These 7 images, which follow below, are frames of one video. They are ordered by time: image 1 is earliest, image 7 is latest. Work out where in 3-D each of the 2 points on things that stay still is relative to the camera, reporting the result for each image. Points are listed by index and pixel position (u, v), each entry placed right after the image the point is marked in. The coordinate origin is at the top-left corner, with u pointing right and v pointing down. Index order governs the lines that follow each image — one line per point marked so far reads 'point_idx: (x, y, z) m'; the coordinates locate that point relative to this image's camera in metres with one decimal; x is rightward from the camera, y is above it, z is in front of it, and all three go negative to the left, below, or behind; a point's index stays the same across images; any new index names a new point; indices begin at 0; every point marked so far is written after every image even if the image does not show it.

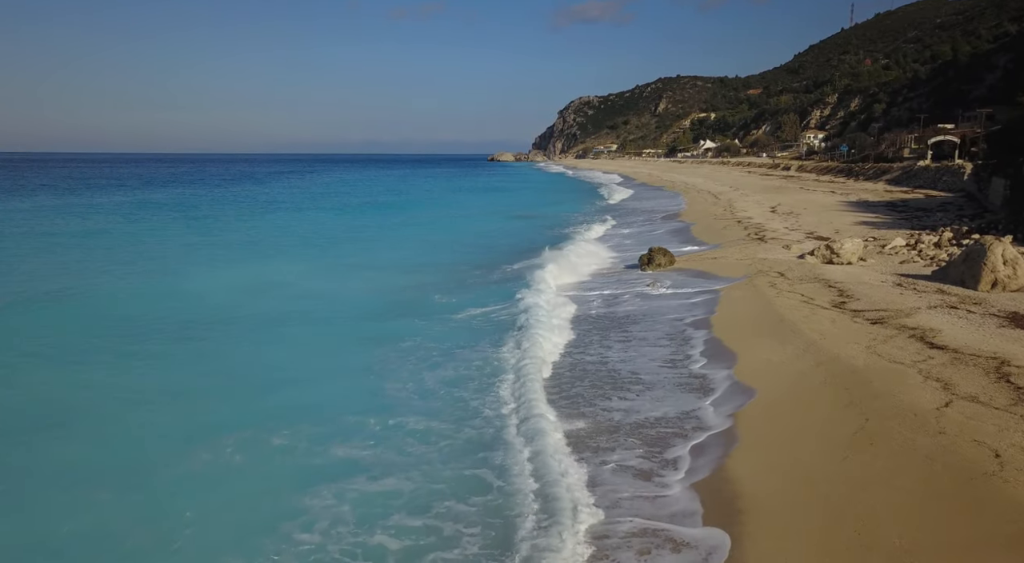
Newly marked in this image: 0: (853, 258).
0: (+6.1, +0.4, +13.4) m
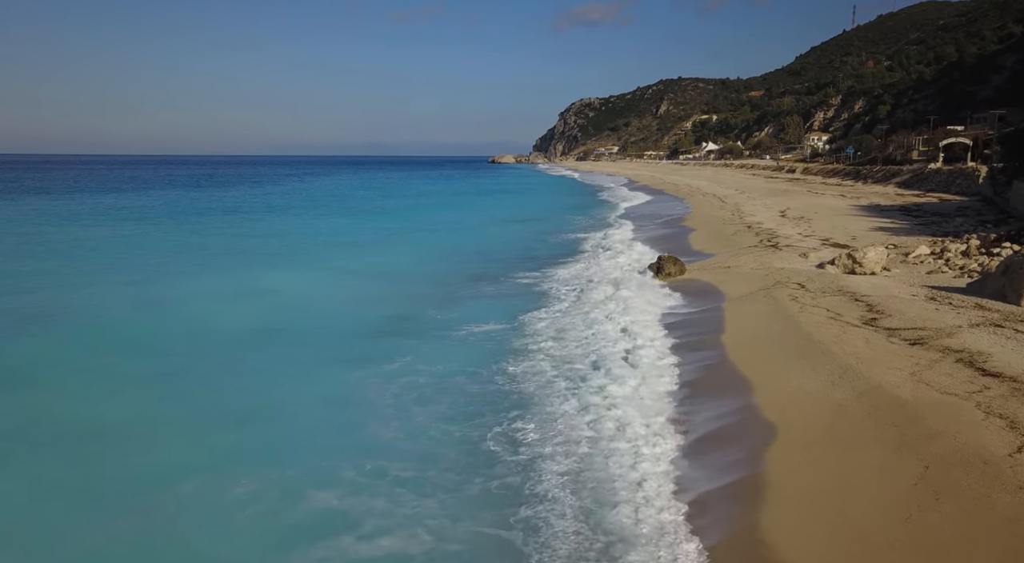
0: (+6.2, +0.2, +12.6) m
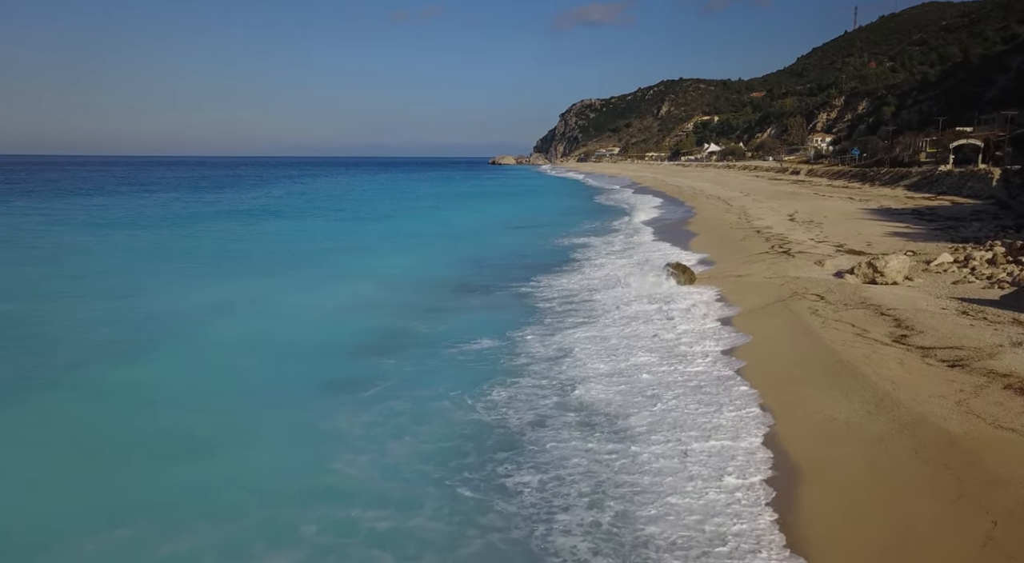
0: (+6.2, +0.1, +11.9) m
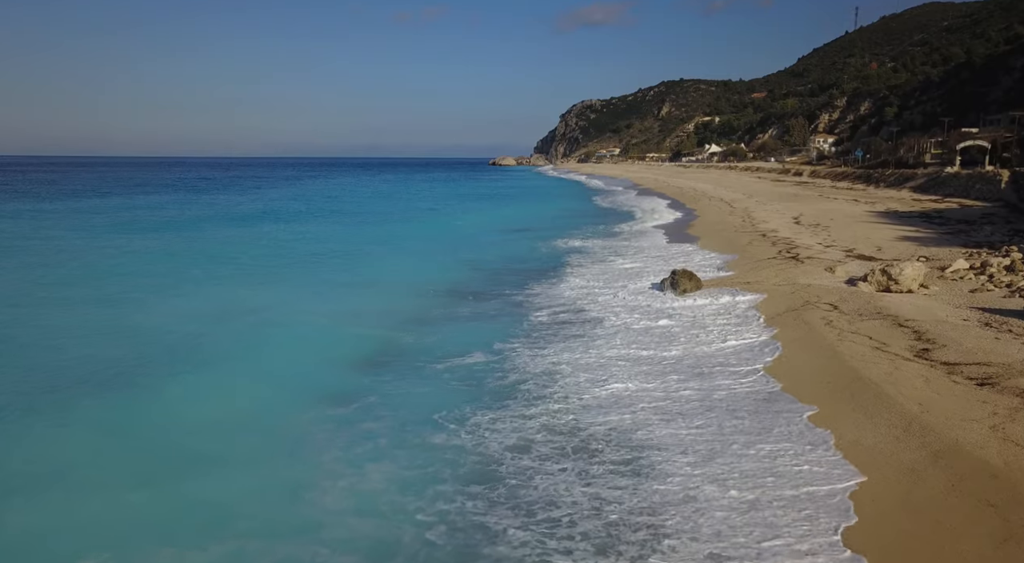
0: (+6.2, -0.1, +11.4) m
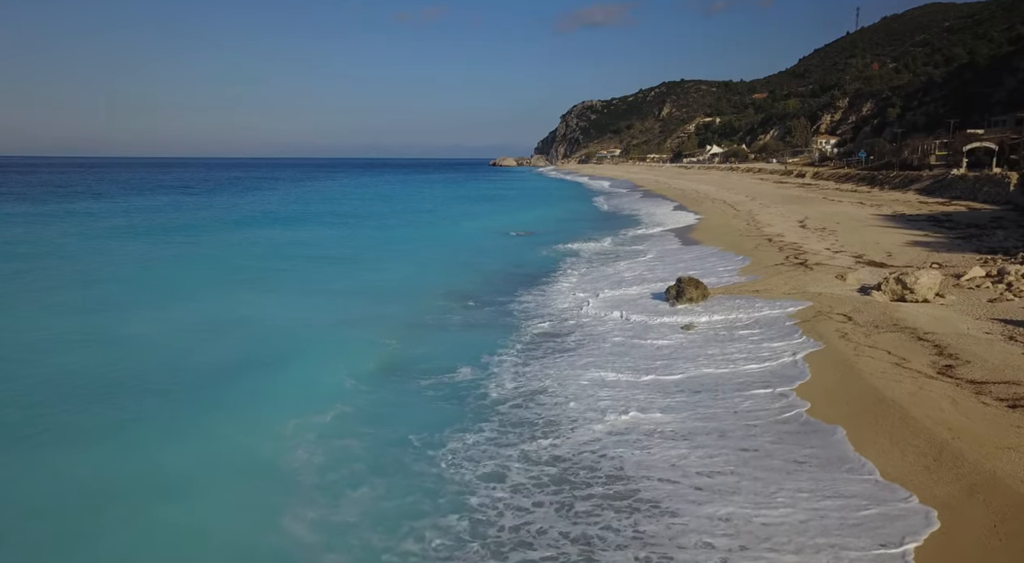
0: (+6.2, -0.2, +11.0) m
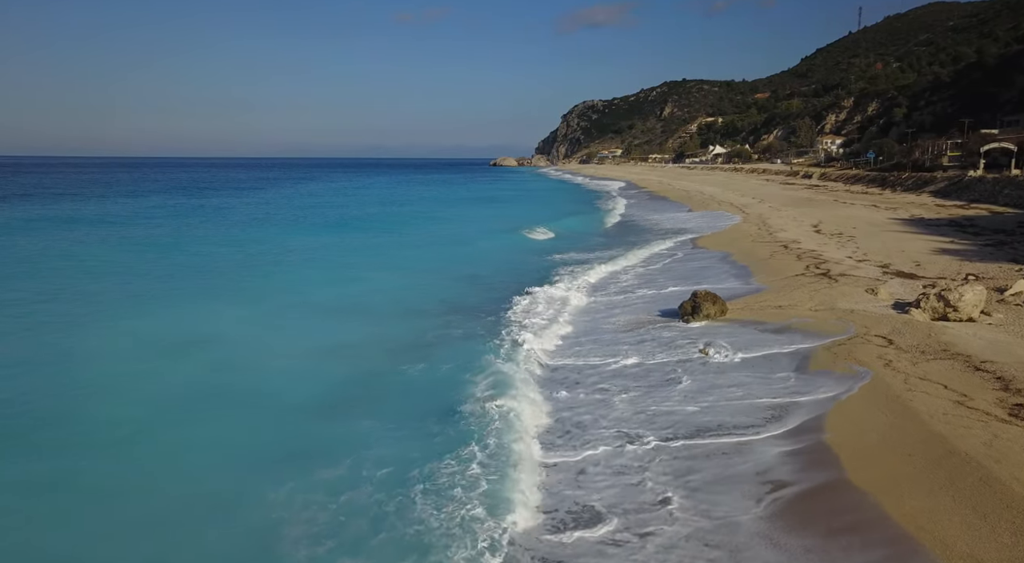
0: (+6.2, -0.4, +9.9) m
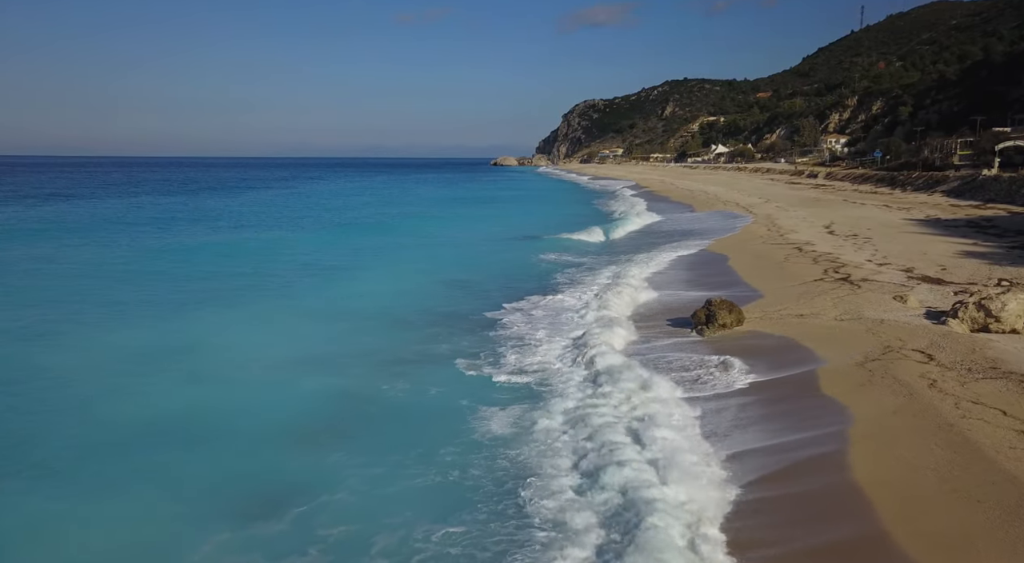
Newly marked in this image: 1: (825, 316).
0: (+6.2, -0.5, +9.0) m
1: (+4.4, -0.5, +10.3) m
